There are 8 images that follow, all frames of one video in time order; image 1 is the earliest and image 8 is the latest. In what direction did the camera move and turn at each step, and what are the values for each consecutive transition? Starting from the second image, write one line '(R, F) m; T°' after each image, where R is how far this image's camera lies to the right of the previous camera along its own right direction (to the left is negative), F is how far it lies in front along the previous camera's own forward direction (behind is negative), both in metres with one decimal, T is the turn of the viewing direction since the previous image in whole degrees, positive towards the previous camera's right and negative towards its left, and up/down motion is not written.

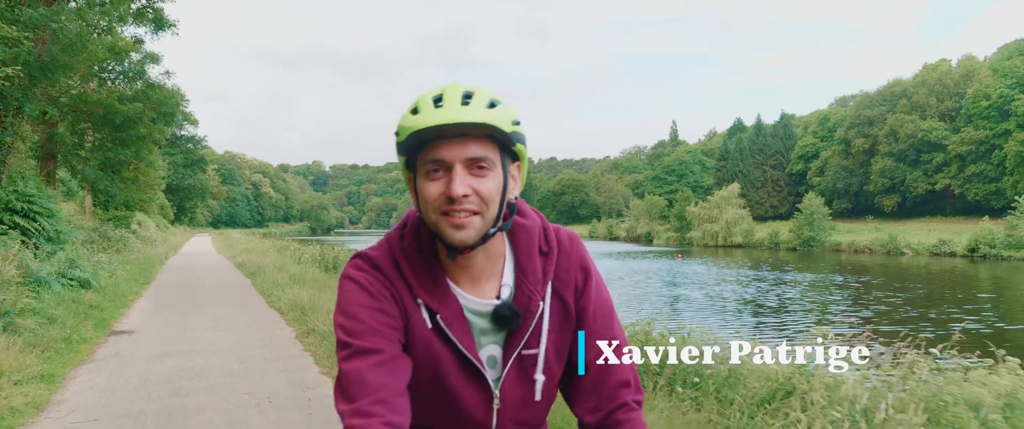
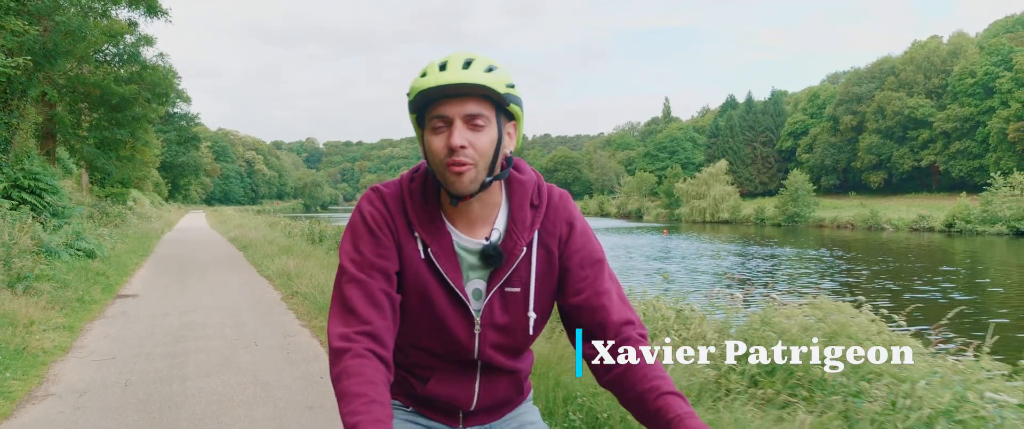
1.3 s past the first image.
(+0.5, -1.0) m; 0°
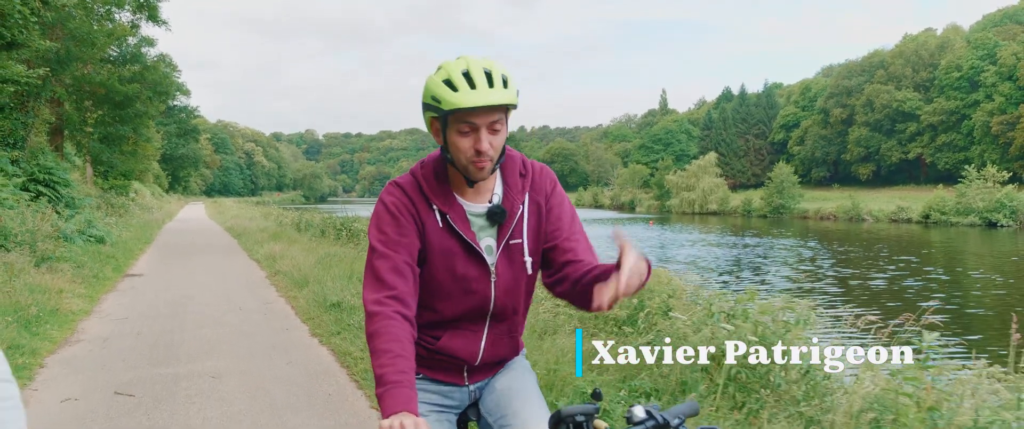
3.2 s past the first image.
(+0.8, -1.6) m; 0°
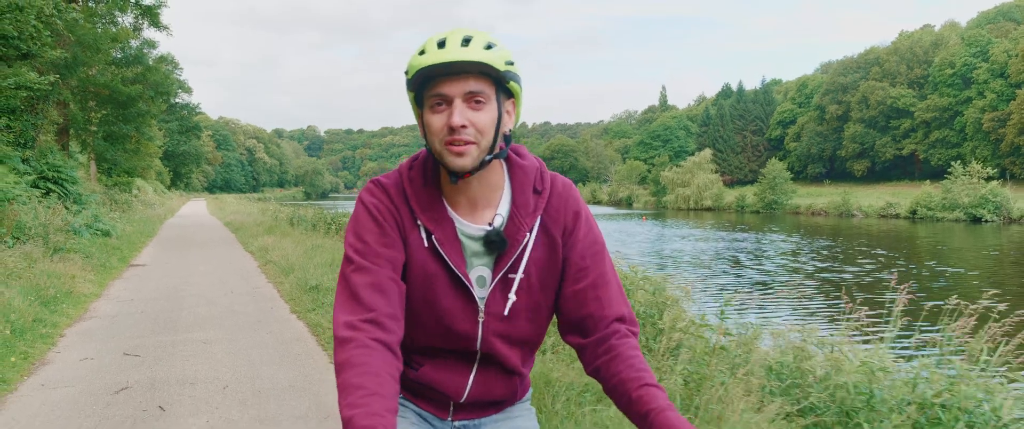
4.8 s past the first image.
(+0.5, -1.0) m; 0°
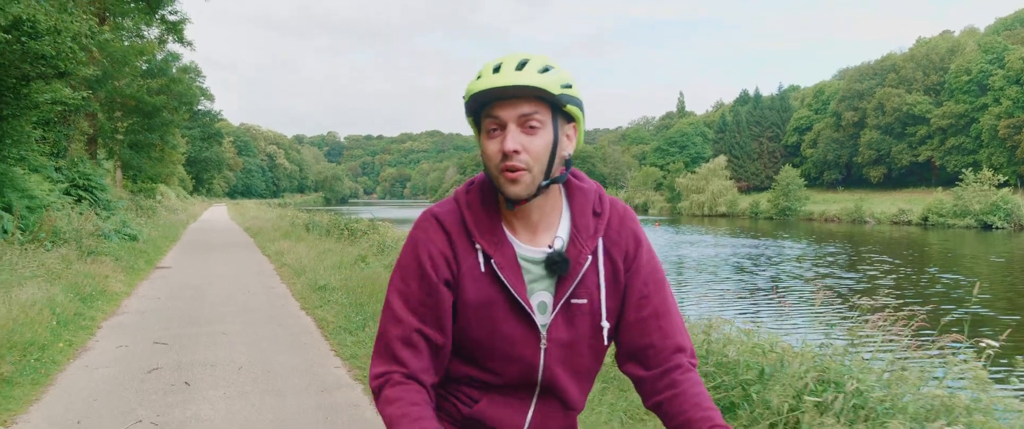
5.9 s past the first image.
(+0.4, -0.8) m; -1°
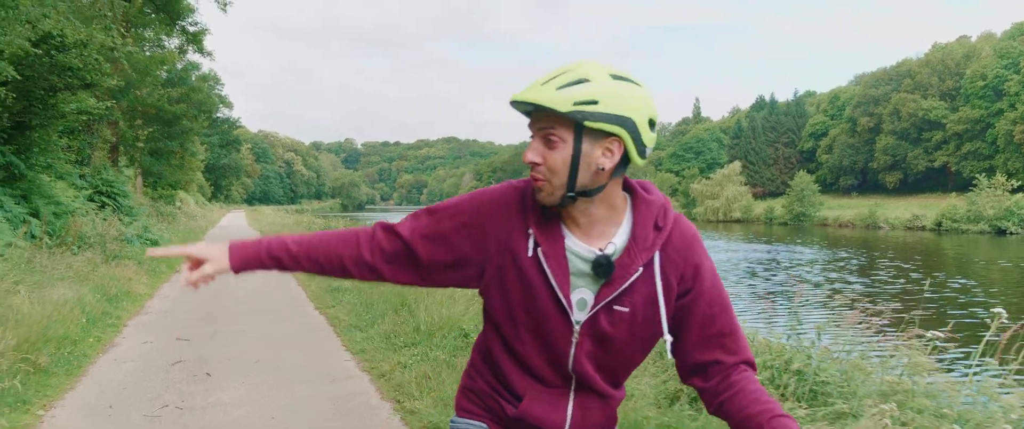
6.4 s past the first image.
(+0.1, -0.3) m; -1°
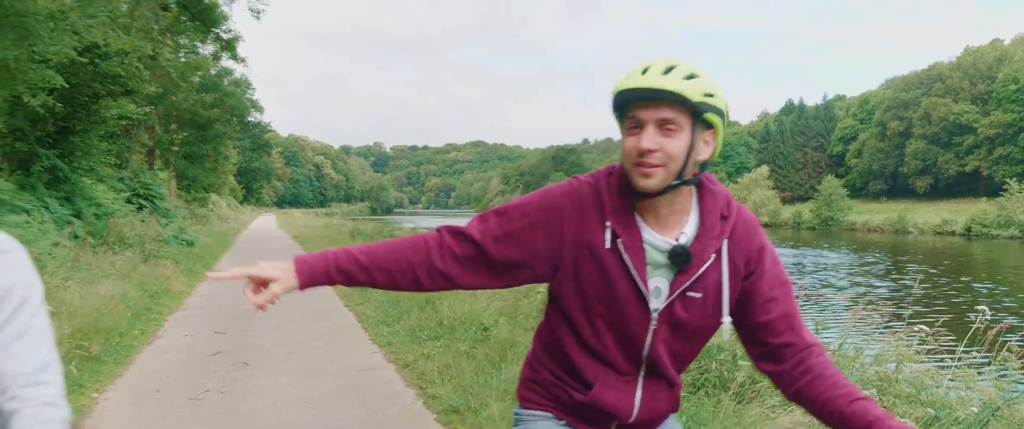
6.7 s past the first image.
(+0.1, -0.3) m; -2°
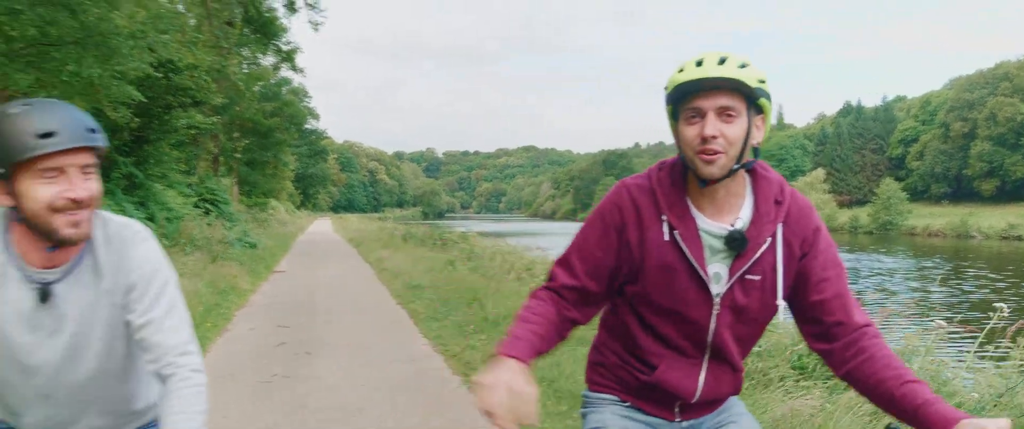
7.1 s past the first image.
(+0.1, -0.4) m; -4°
